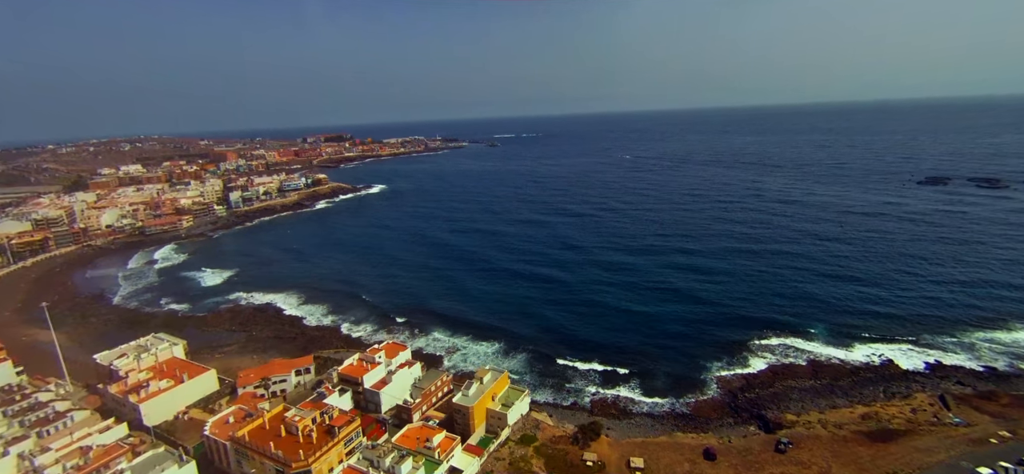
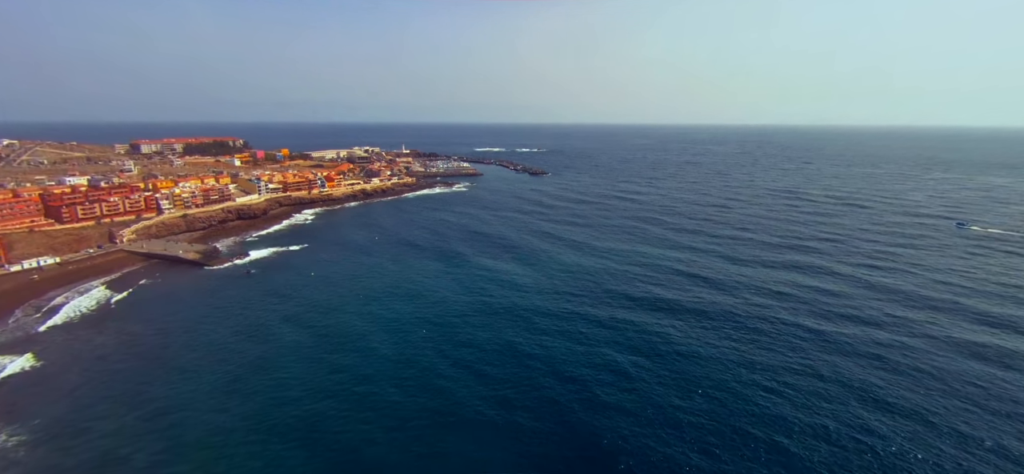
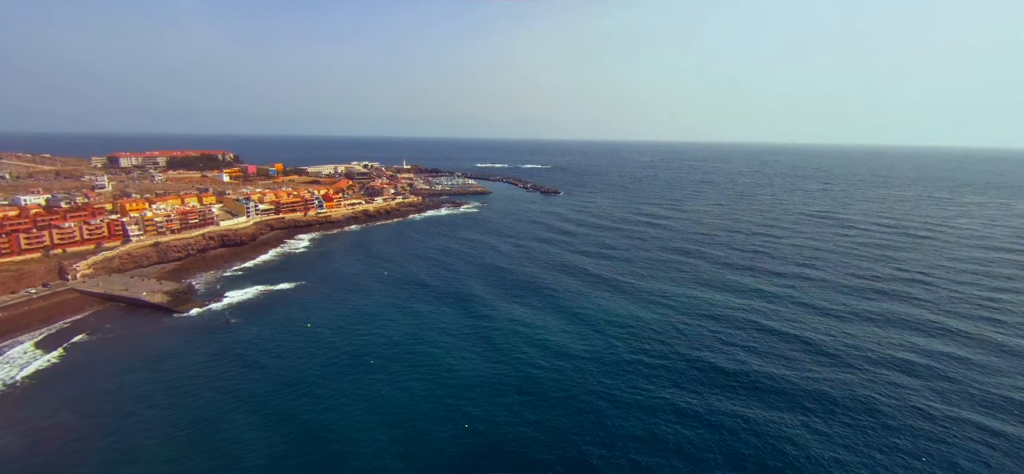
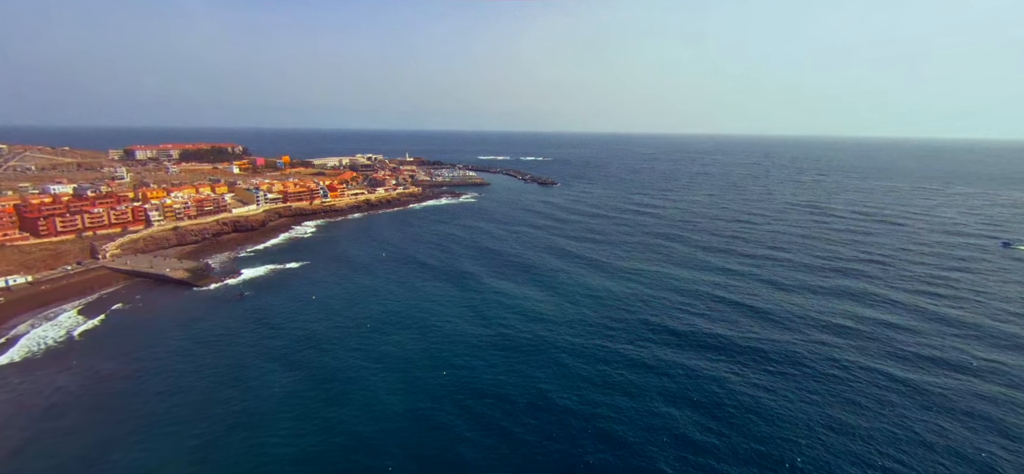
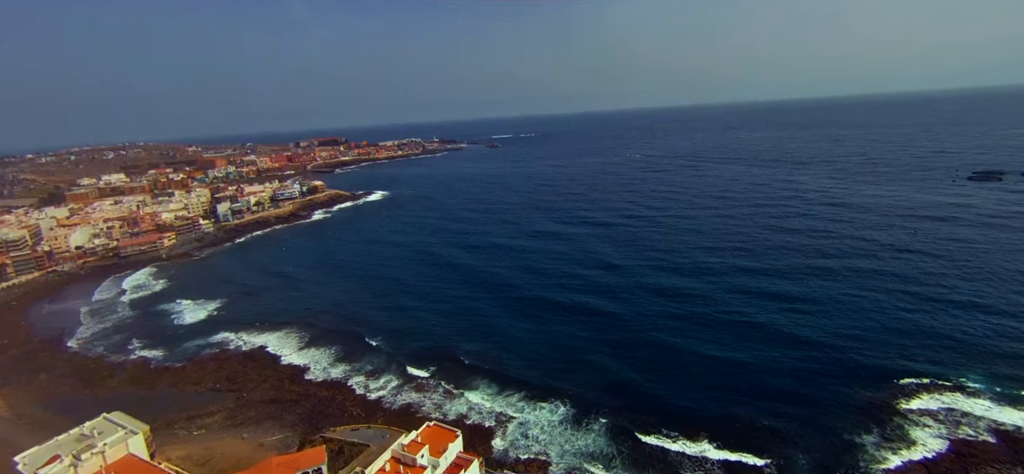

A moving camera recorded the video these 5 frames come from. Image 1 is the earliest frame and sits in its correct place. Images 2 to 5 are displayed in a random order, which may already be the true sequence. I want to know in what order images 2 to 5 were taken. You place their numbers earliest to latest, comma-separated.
5, 2, 4, 3
